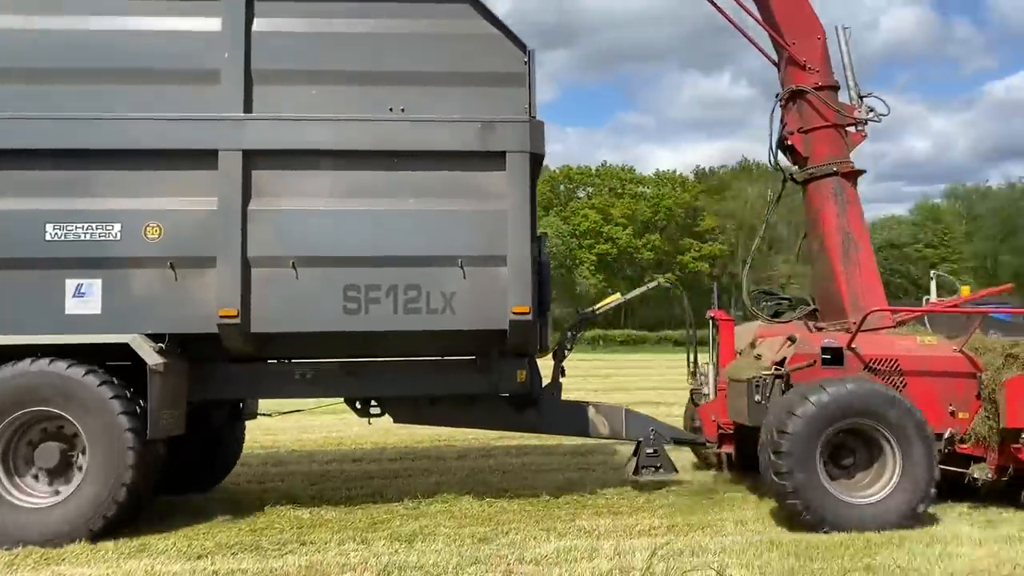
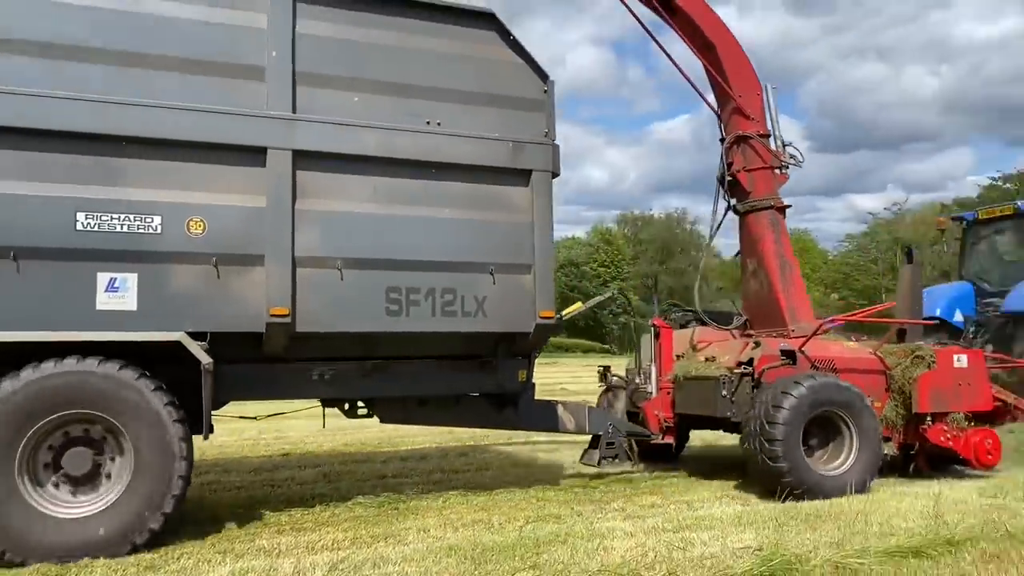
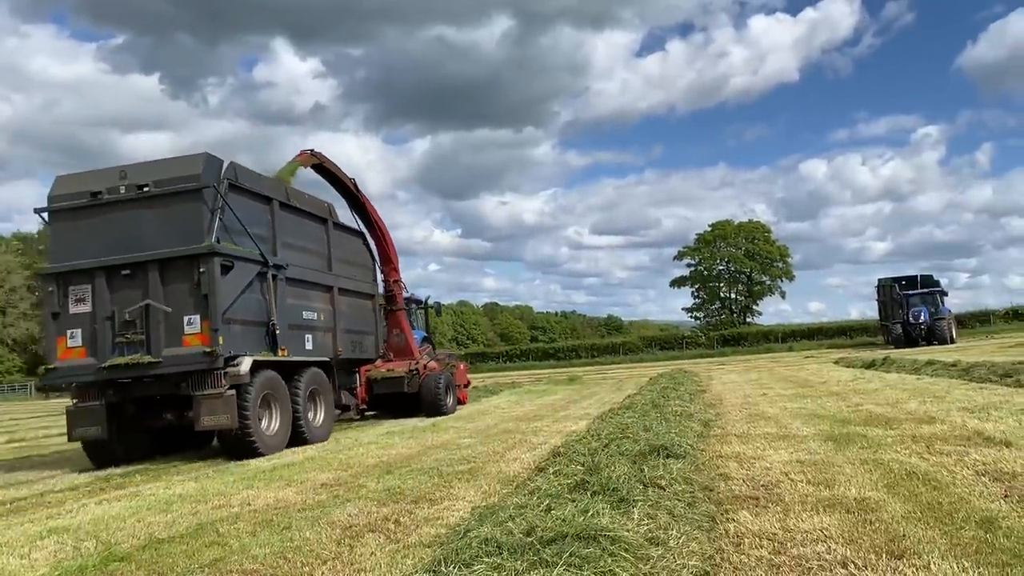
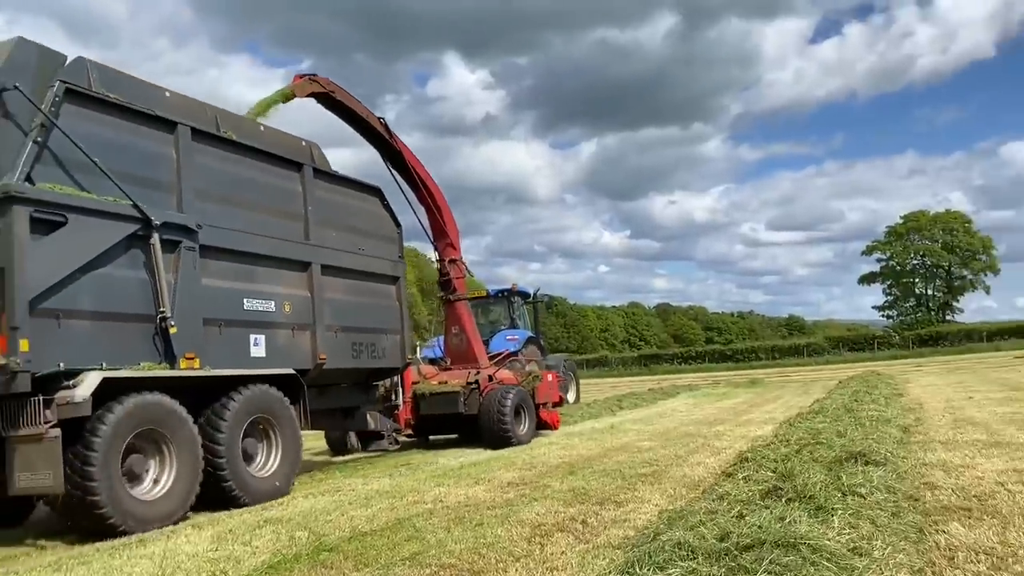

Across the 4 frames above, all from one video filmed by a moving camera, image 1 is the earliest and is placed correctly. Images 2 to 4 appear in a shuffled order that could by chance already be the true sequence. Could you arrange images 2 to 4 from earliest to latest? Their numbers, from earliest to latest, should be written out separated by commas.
2, 4, 3
